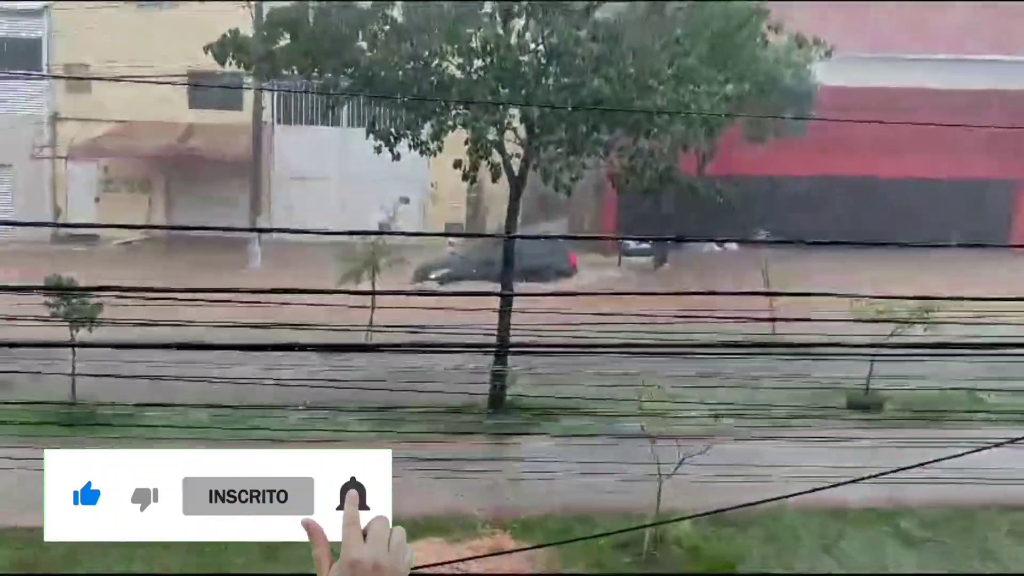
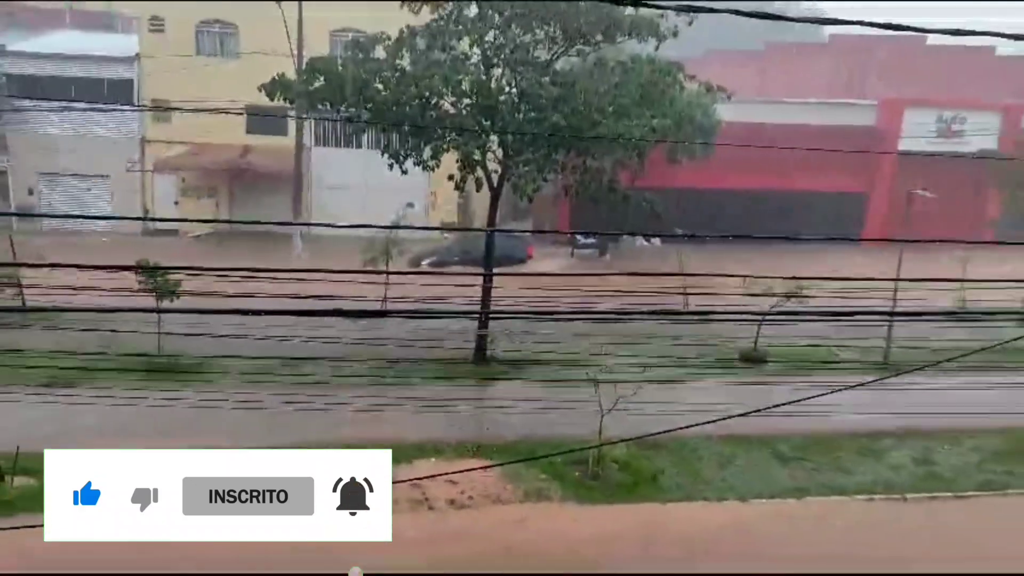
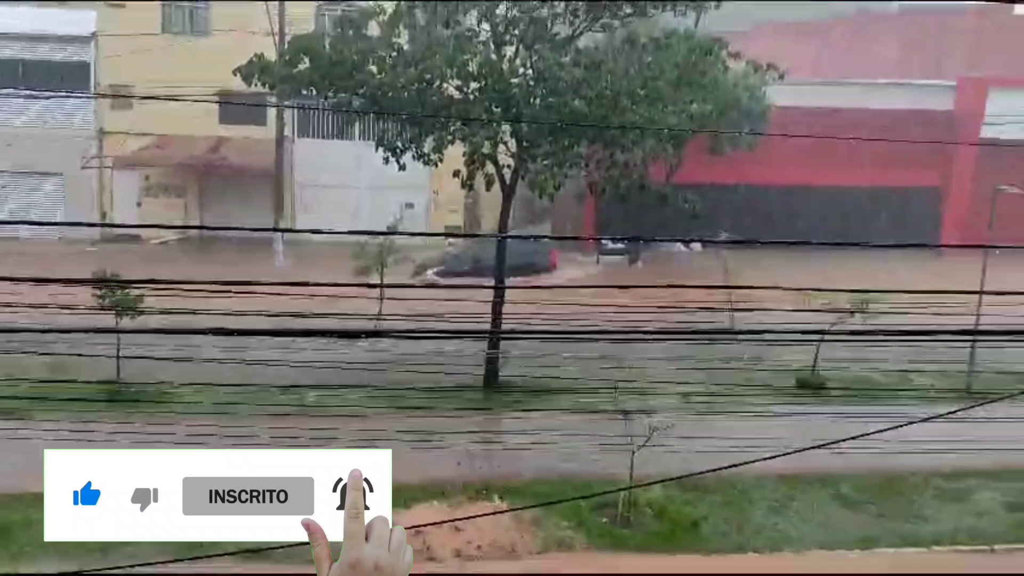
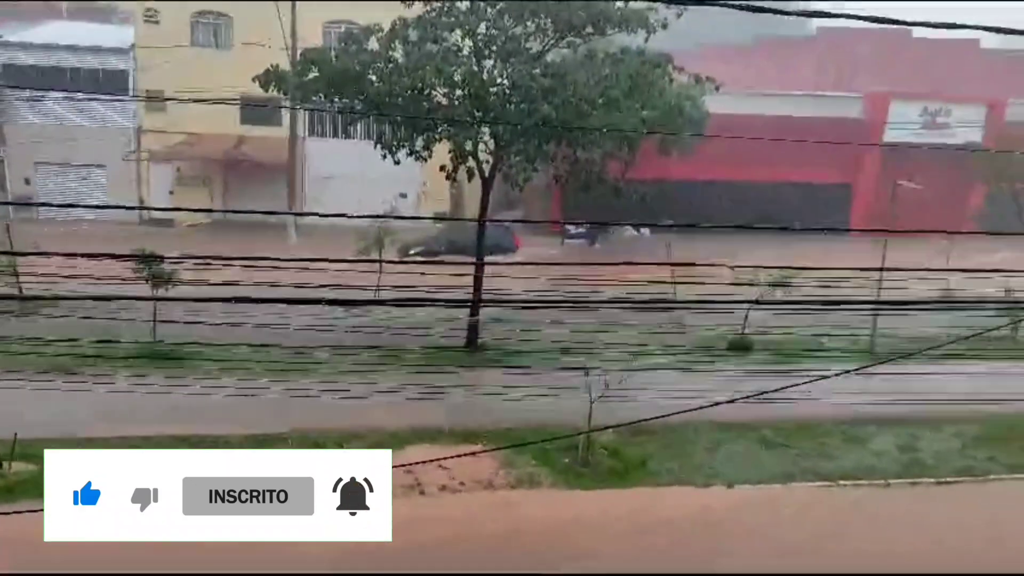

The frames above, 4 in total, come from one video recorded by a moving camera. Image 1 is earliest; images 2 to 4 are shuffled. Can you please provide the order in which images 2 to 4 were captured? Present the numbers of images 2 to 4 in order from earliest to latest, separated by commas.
3, 2, 4
